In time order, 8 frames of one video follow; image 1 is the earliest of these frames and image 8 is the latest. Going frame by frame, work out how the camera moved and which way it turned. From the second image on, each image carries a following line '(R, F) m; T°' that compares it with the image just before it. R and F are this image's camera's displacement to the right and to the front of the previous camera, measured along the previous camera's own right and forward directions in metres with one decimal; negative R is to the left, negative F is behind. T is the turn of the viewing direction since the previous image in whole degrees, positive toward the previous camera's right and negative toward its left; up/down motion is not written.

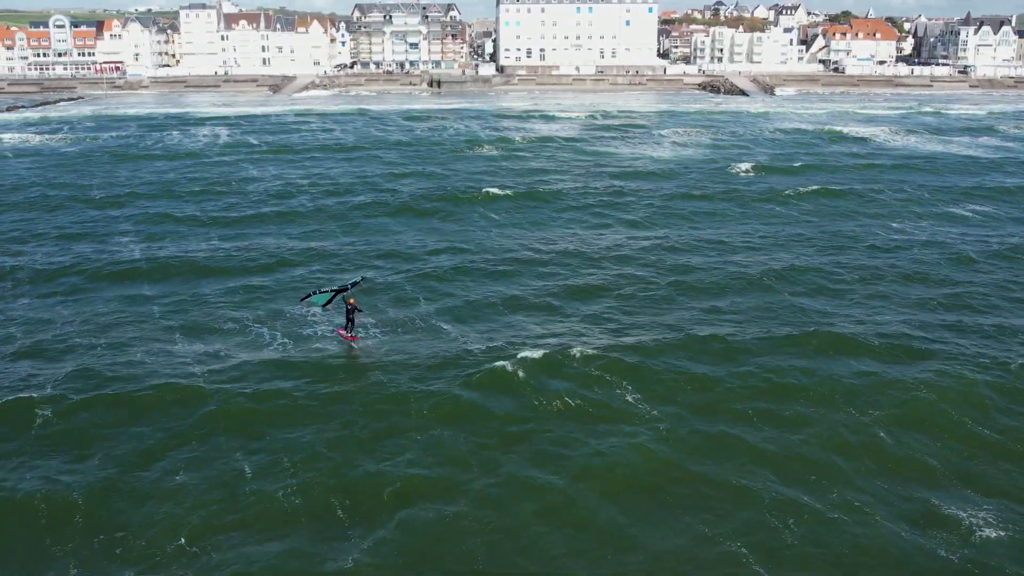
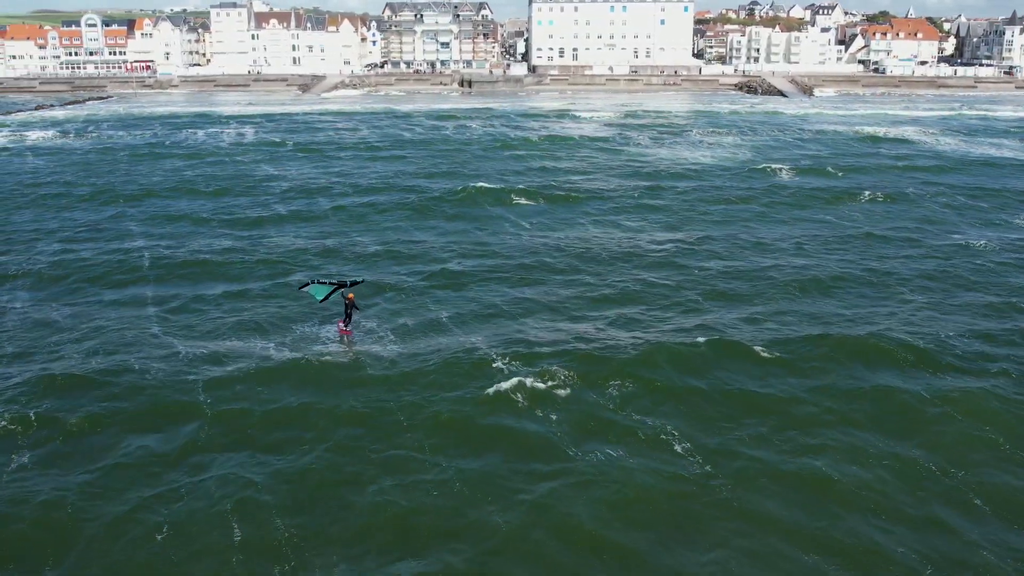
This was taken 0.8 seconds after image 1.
(0.0, +1.9) m; -2°
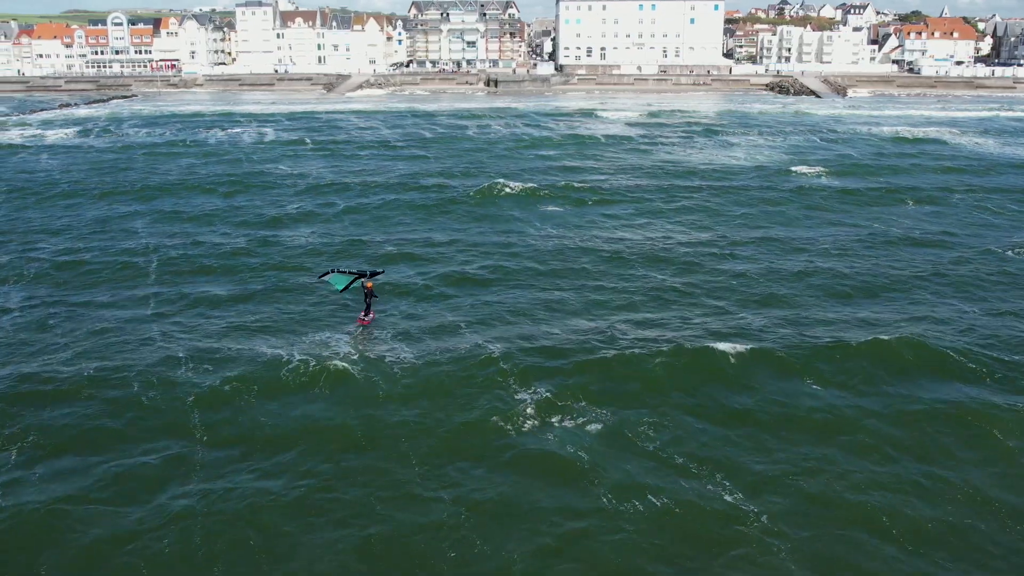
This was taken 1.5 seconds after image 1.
(0.0, +1.6) m; -1°
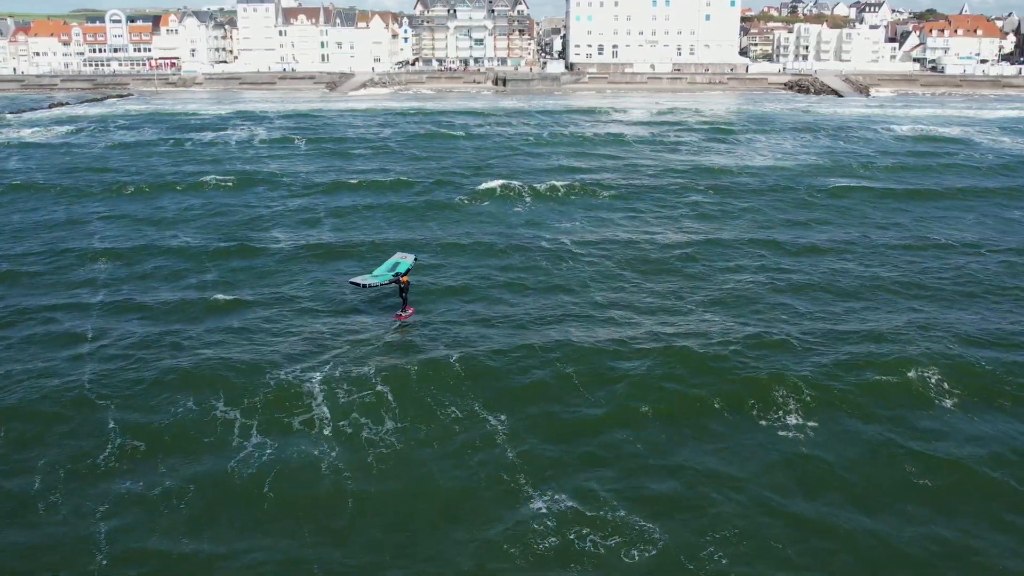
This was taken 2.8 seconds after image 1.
(0.0, +3.8) m; 0°
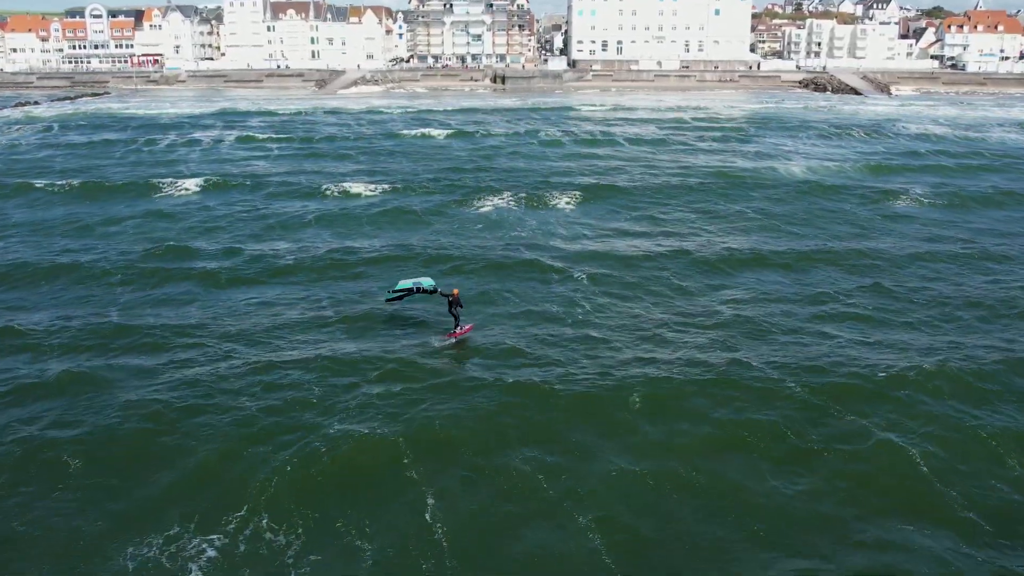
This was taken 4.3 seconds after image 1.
(0.0, +5.7) m; 0°
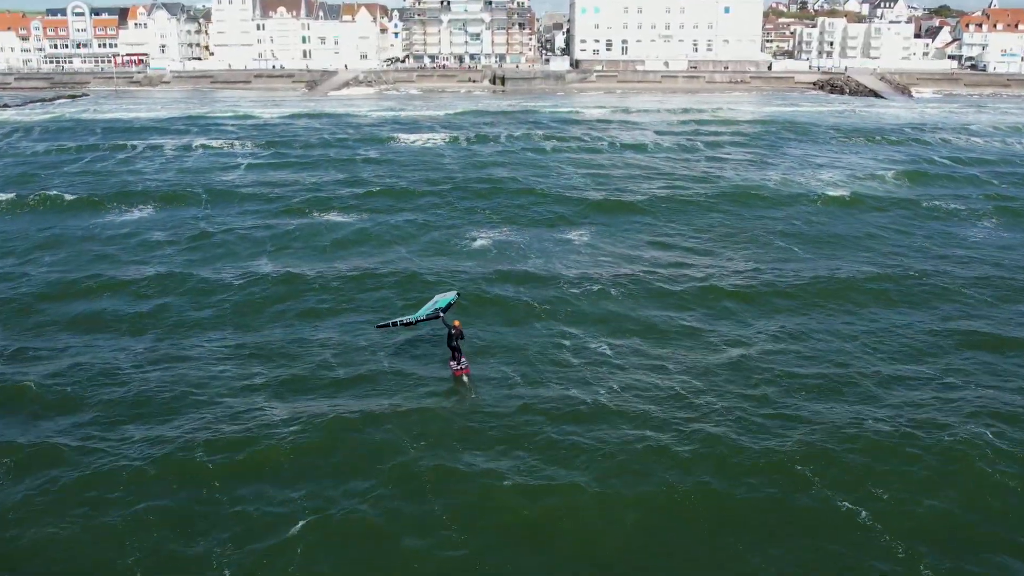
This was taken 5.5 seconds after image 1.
(0.0, +4.9) m; 0°
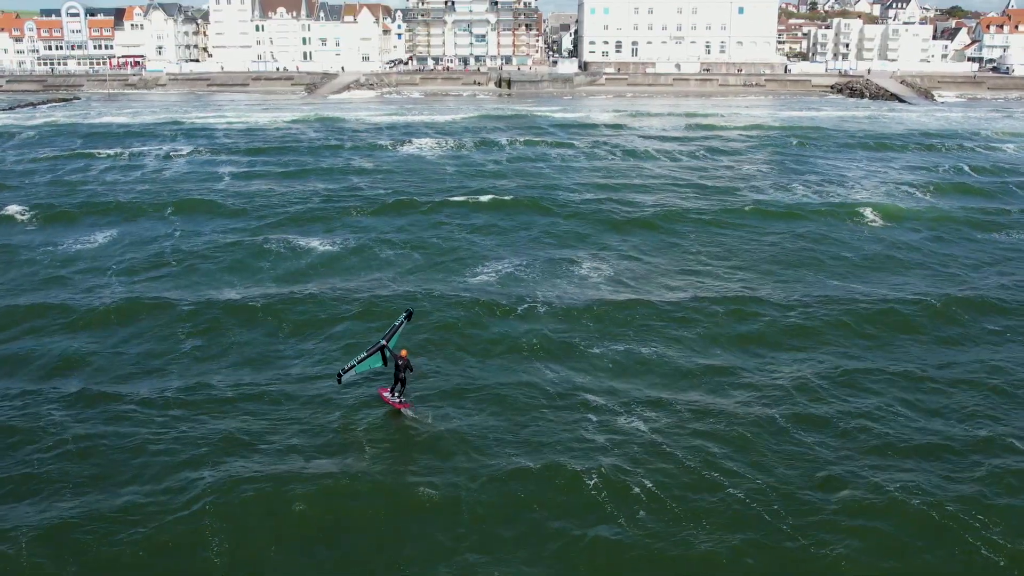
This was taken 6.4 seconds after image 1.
(-0.1, +3.4) m; 0°
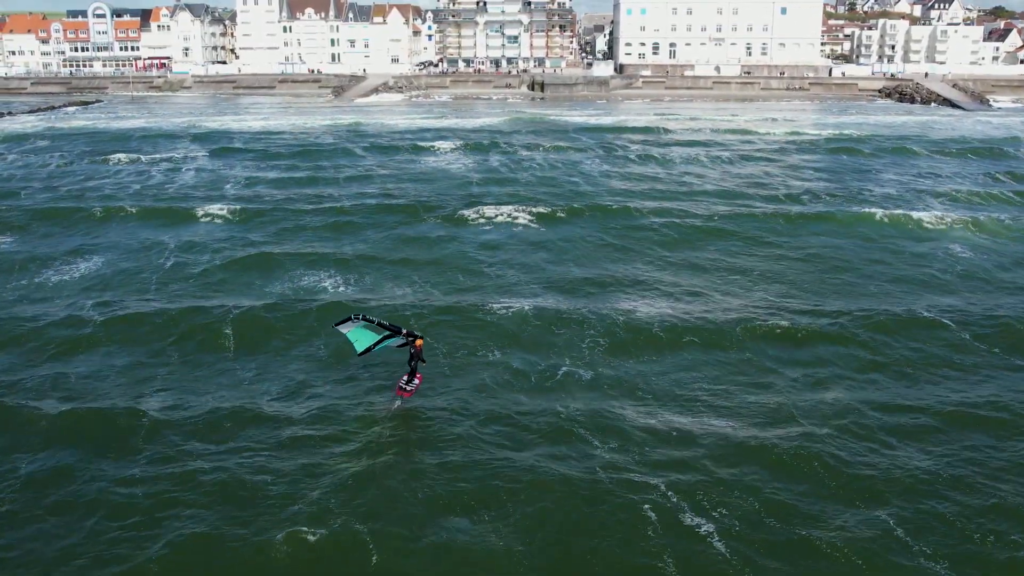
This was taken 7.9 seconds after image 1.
(-0.2, +3.2) m; -2°
